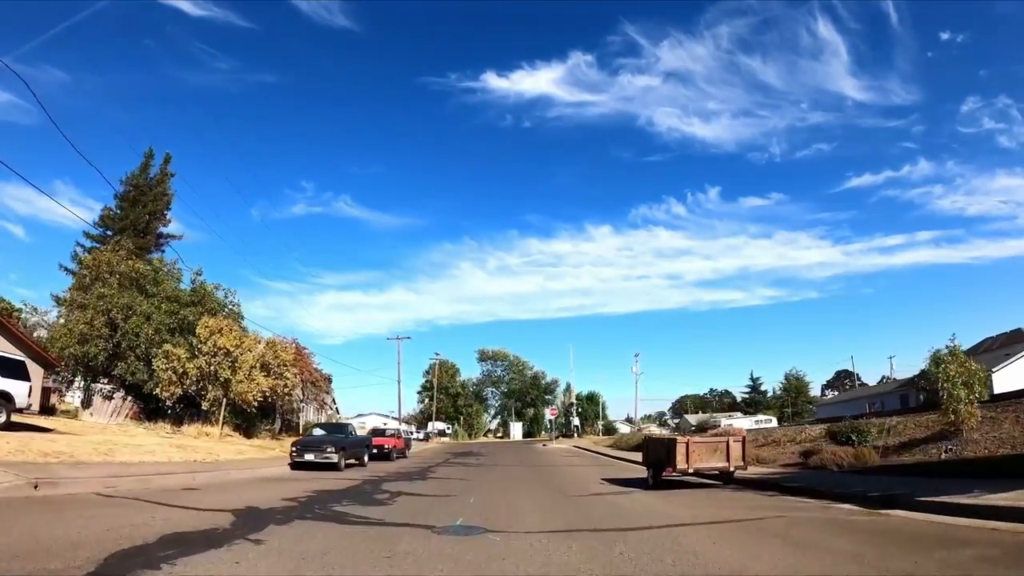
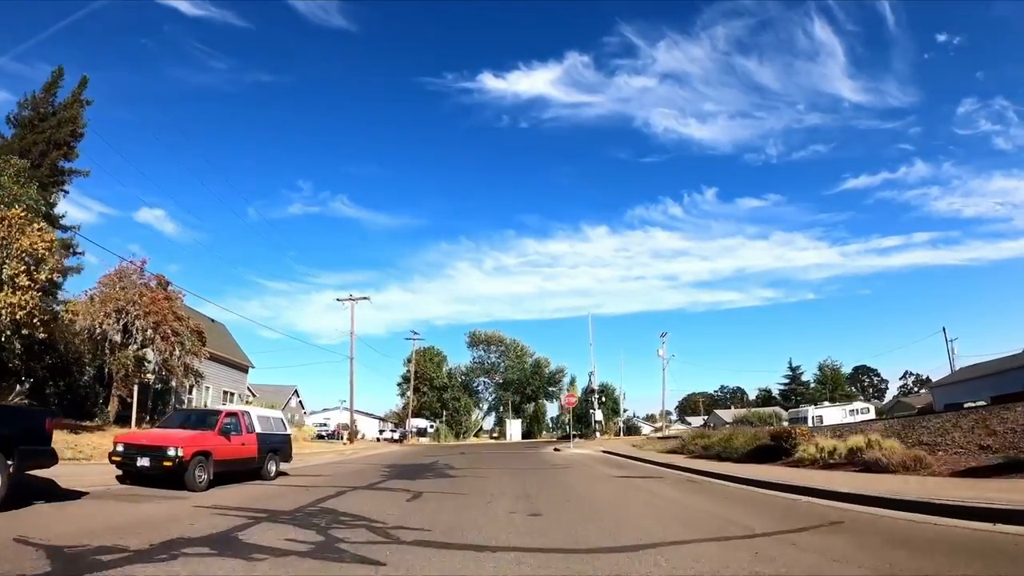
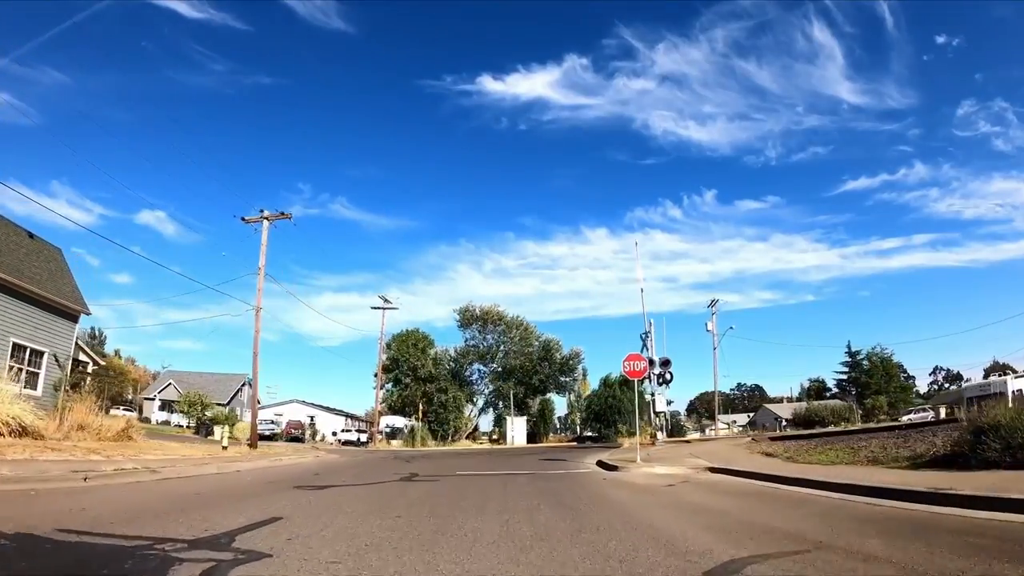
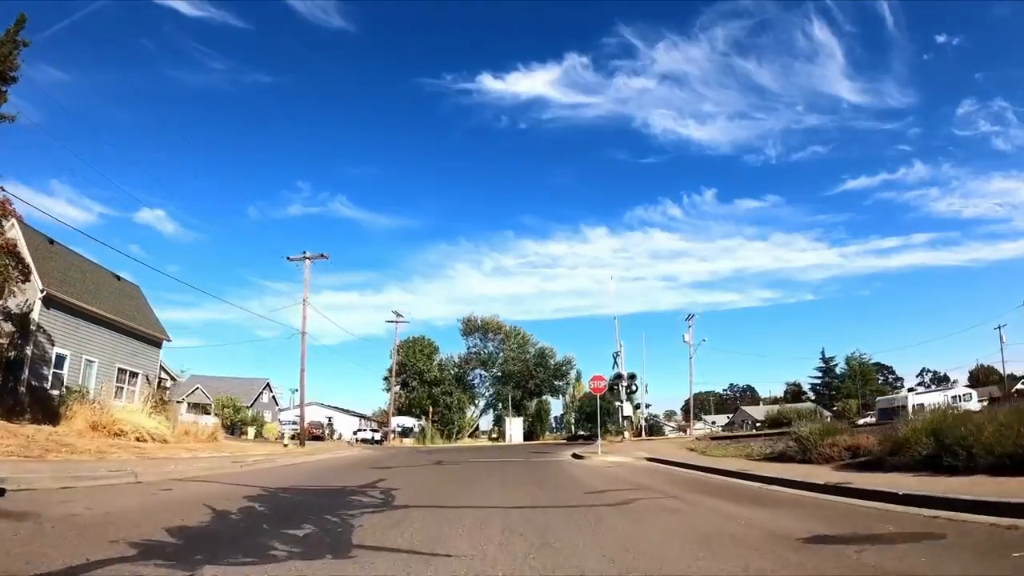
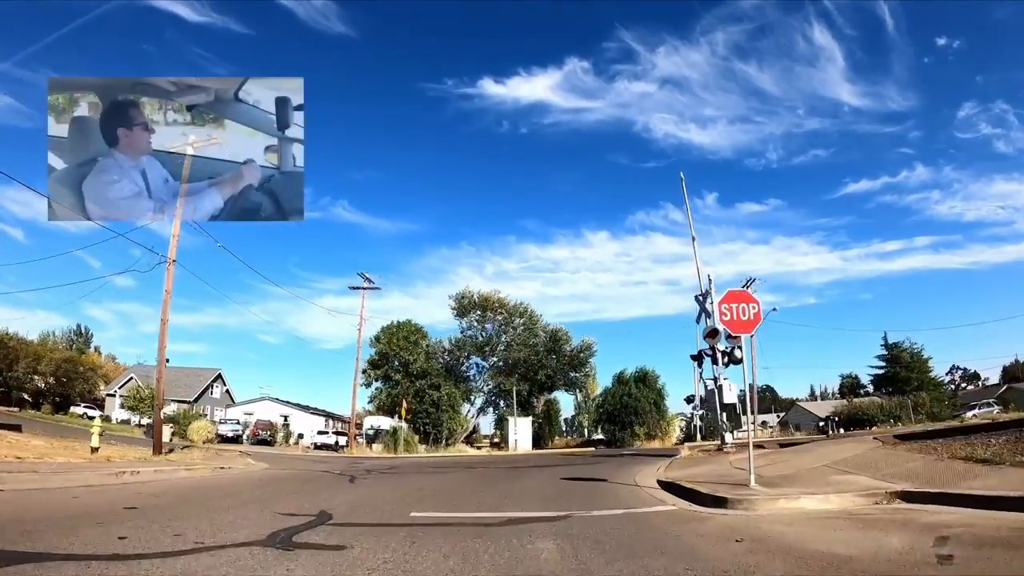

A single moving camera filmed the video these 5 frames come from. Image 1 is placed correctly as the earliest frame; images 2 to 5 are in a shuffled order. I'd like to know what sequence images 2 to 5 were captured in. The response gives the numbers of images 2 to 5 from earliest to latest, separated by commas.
2, 4, 3, 5
